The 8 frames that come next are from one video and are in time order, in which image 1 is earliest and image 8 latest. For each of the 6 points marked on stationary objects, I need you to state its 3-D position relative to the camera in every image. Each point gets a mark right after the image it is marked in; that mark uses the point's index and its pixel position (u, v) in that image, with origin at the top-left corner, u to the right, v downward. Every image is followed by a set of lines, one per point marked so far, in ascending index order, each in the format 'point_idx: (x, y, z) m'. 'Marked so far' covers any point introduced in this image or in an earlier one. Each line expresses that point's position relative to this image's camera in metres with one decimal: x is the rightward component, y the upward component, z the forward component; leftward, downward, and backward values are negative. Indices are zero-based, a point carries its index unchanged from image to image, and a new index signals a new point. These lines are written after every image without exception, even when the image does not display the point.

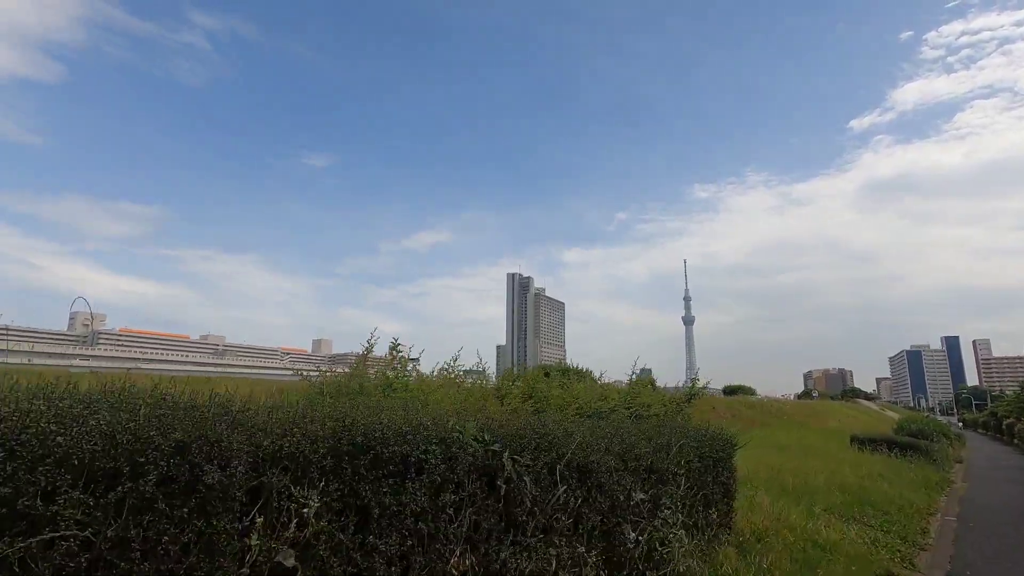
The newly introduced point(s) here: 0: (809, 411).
0: (+9.3, -4.2, +18.5) m
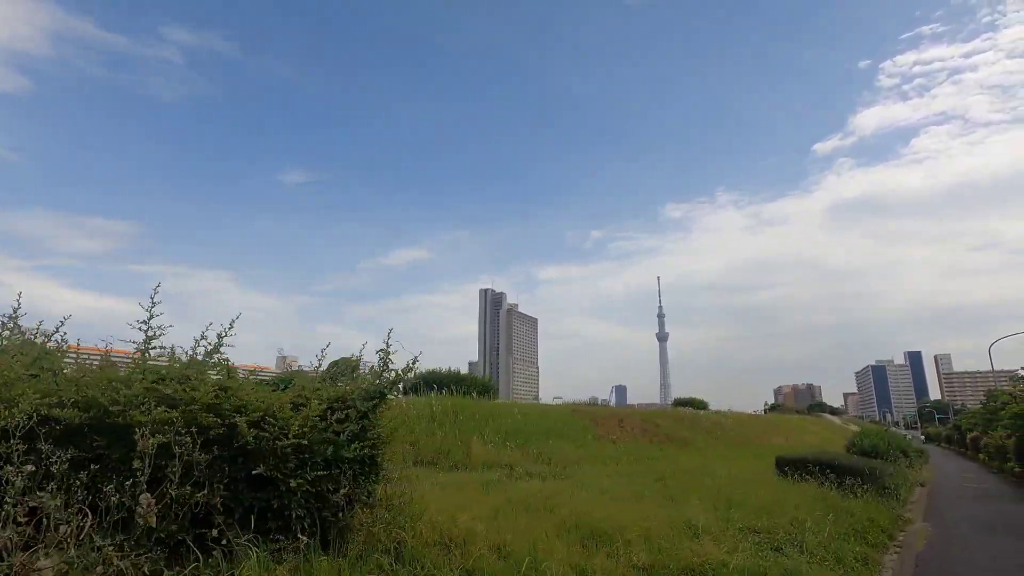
0: (+6.8, -4.2, +16.5) m
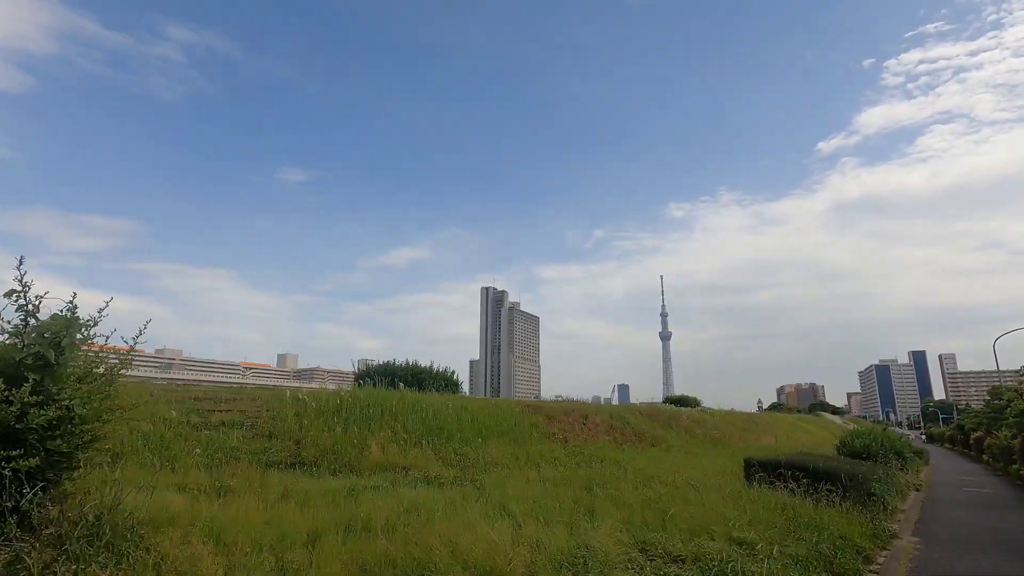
0: (+6.2, -3.9, +15.7) m
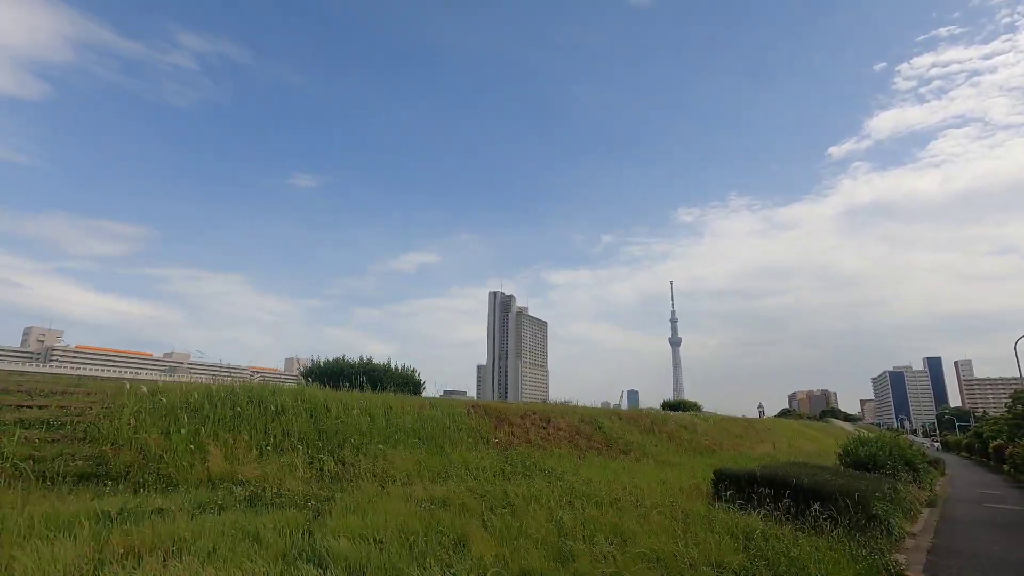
0: (+5.7, -3.8, +14.6) m
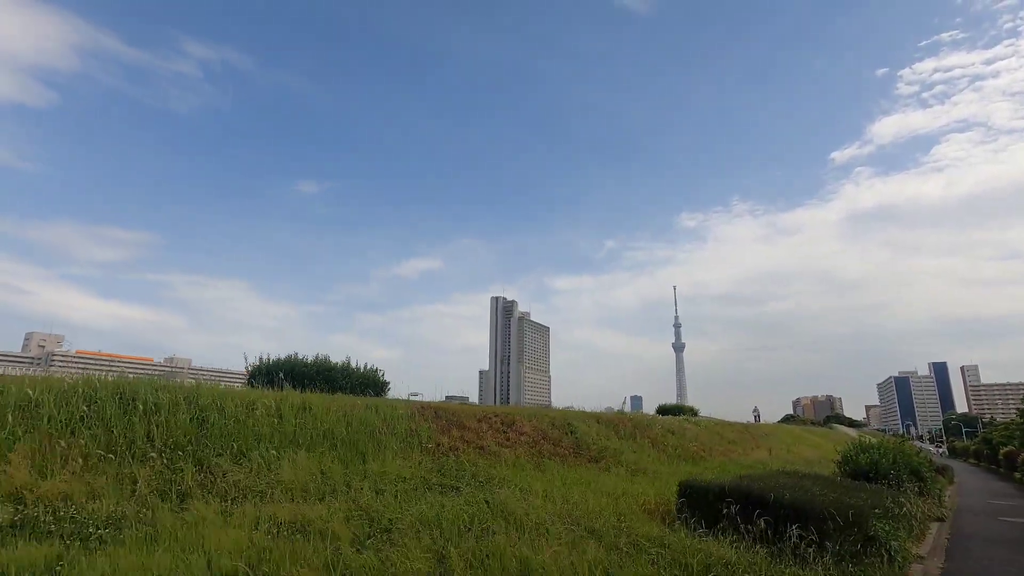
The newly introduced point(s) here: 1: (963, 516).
0: (+5.3, -3.8, +13.8) m
1: (+8.4, -4.2, +10.5) m
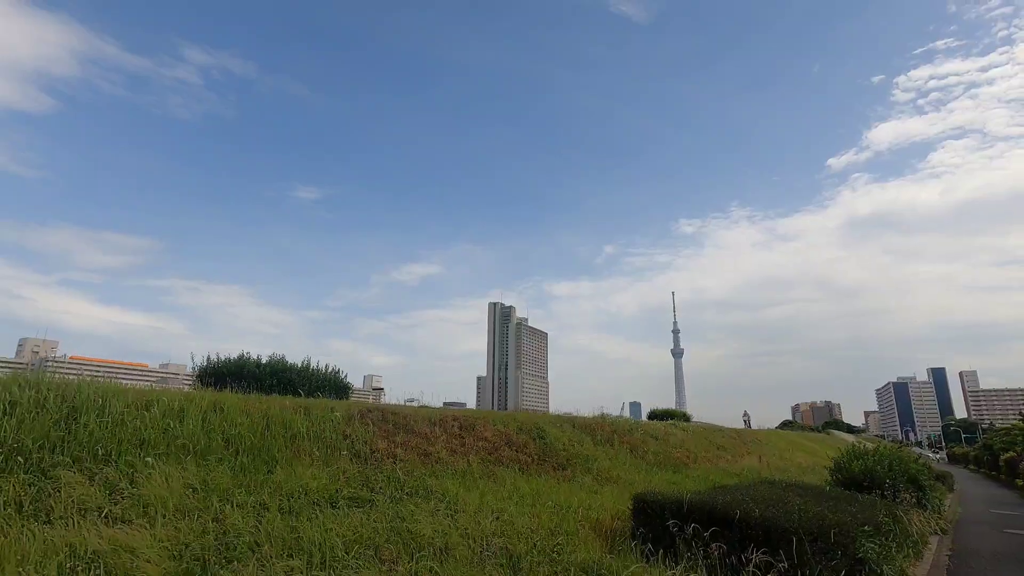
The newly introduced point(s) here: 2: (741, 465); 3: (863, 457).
0: (+4.9, -3.8, +13.3) m
1: (+7.9, -4.2, +9.9) m
2: (+5.1, -3.9, +12.4) m
3: (+6.2, -3.0, +9.9) m
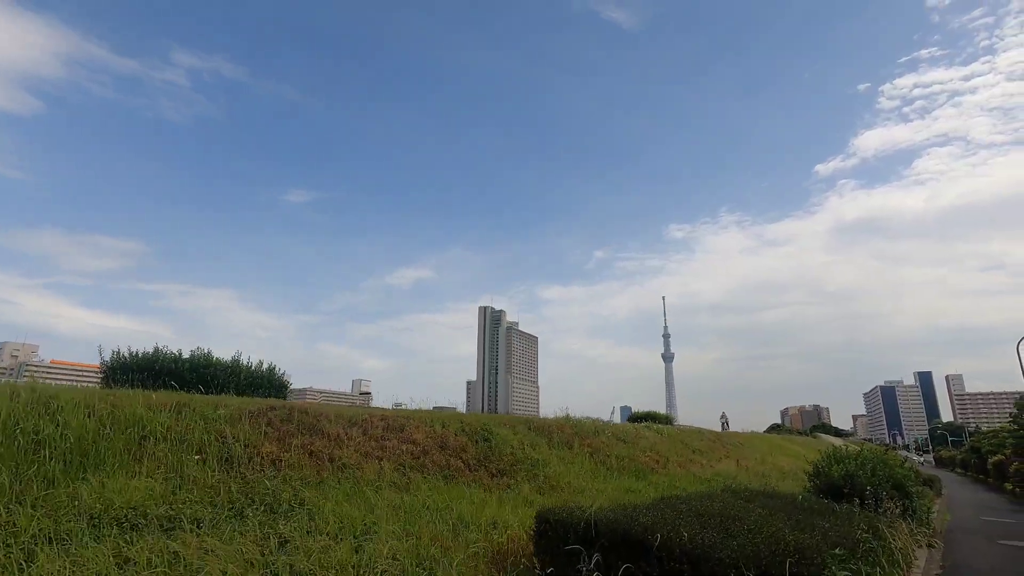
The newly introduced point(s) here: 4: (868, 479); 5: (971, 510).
0: (+4.1, -3.7, +12.6) m
1: (+7.3, -4.0, +9.3) m
2: (+4.4, -3.8, +11.8) m
3: (+5.6, -2.9, +9.3) m
4: (+5.7, -3.0, +8.9) m
5: (+11.1, -5.4, +13.7) m
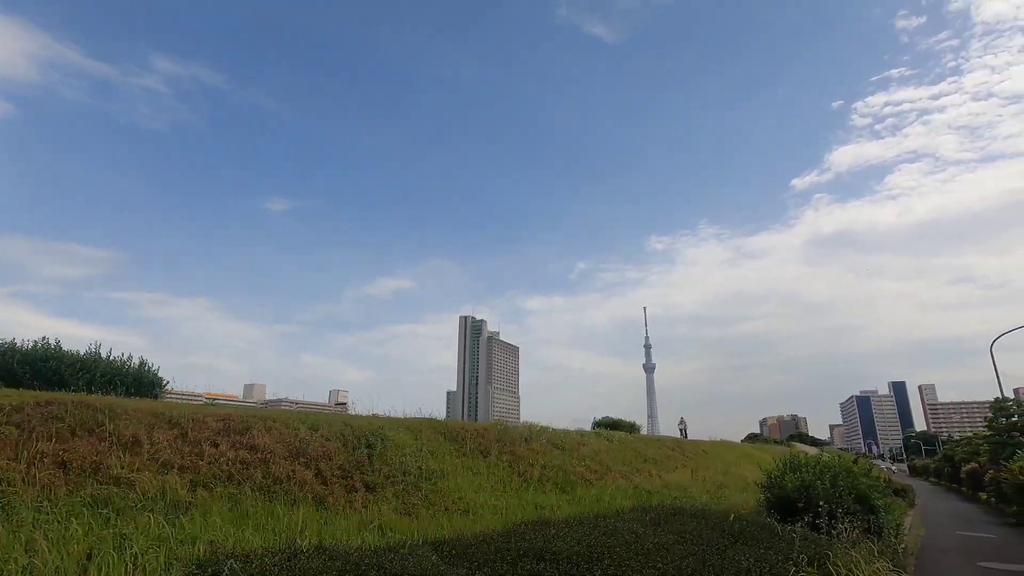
0: (+3.0, -3.6, +11.7) m
1: (+6.3, -3.9, +8.5) m
2: (+3.3, -3.7, +10.9) m
3: (+4.5, -2.7, +8.5) m
4: (+4.6, -2.8, +8.0) m
5: (+9.9, -5.3, +12.9) m
